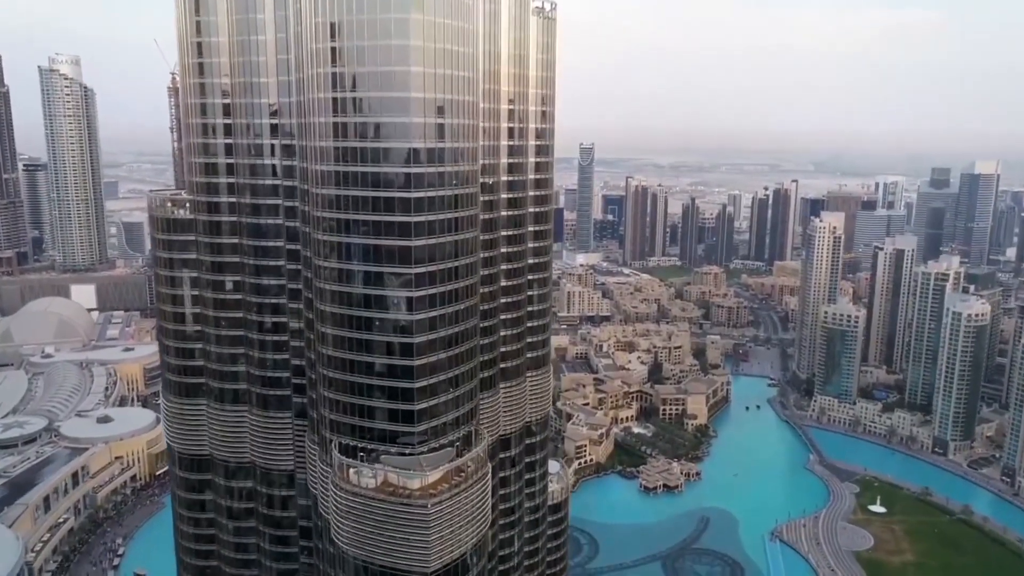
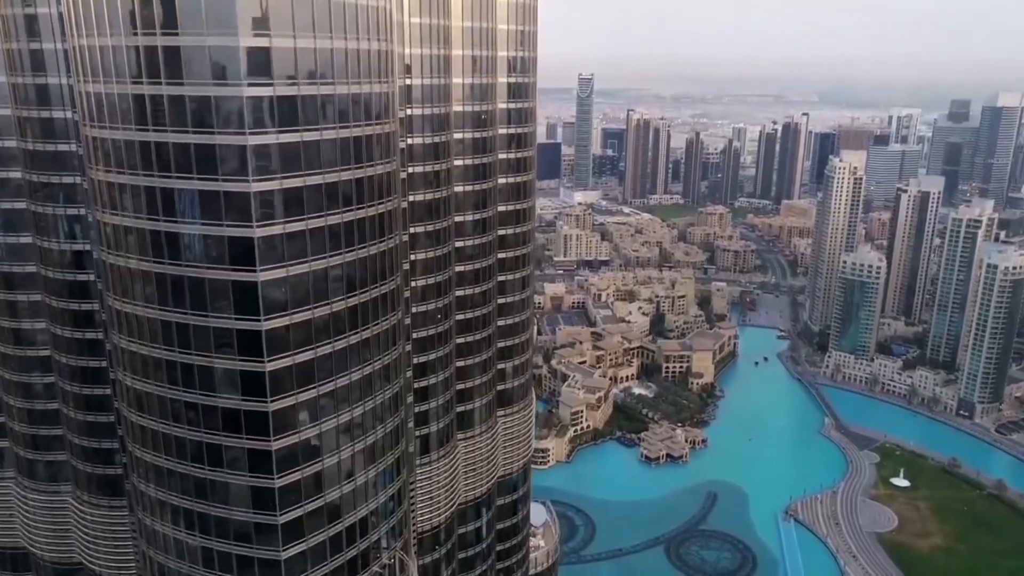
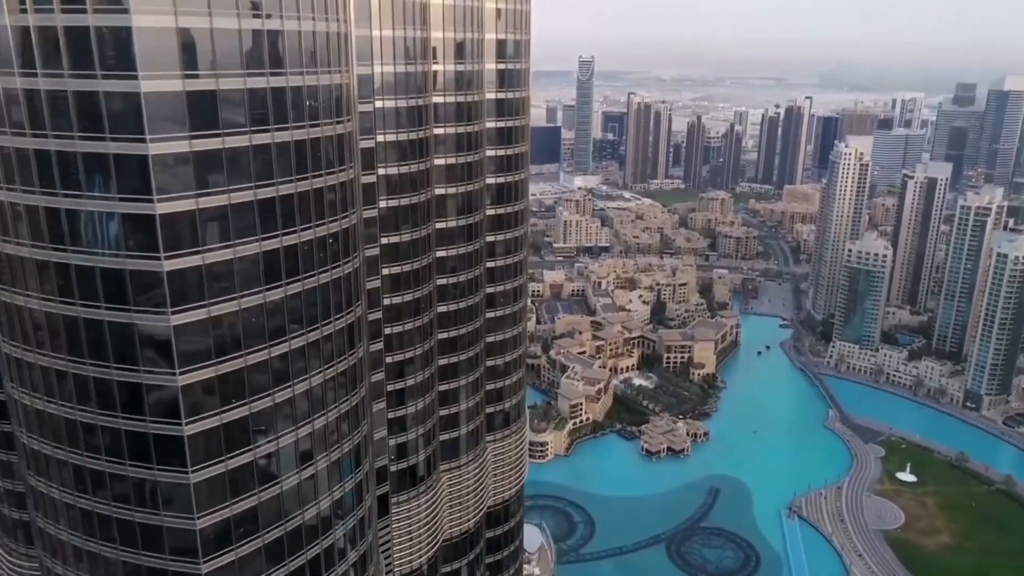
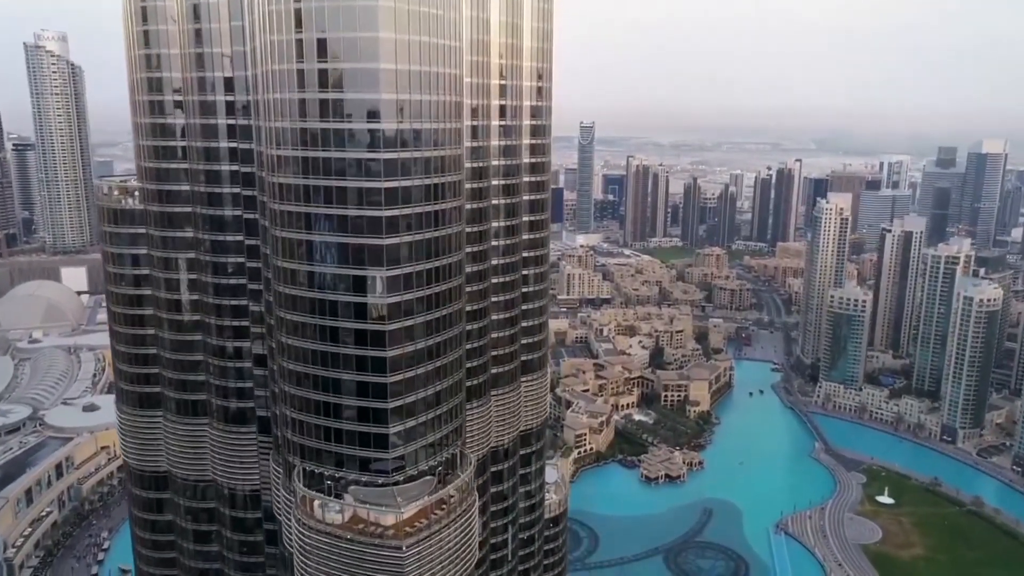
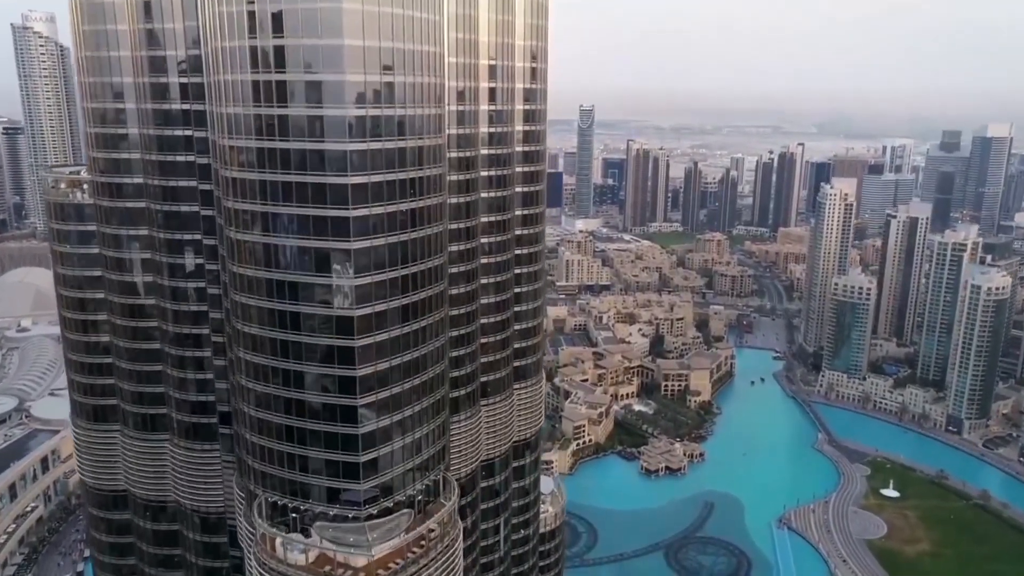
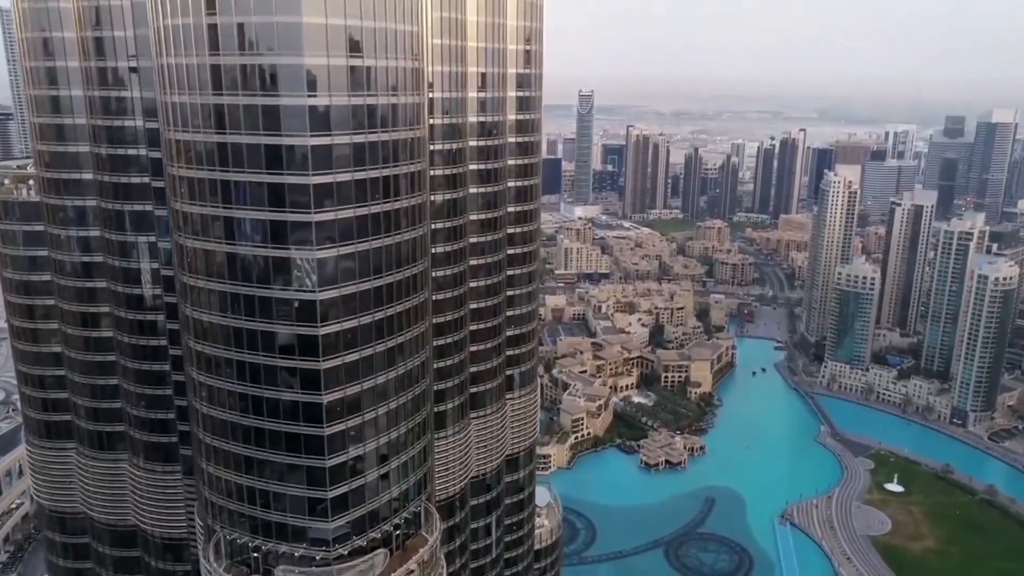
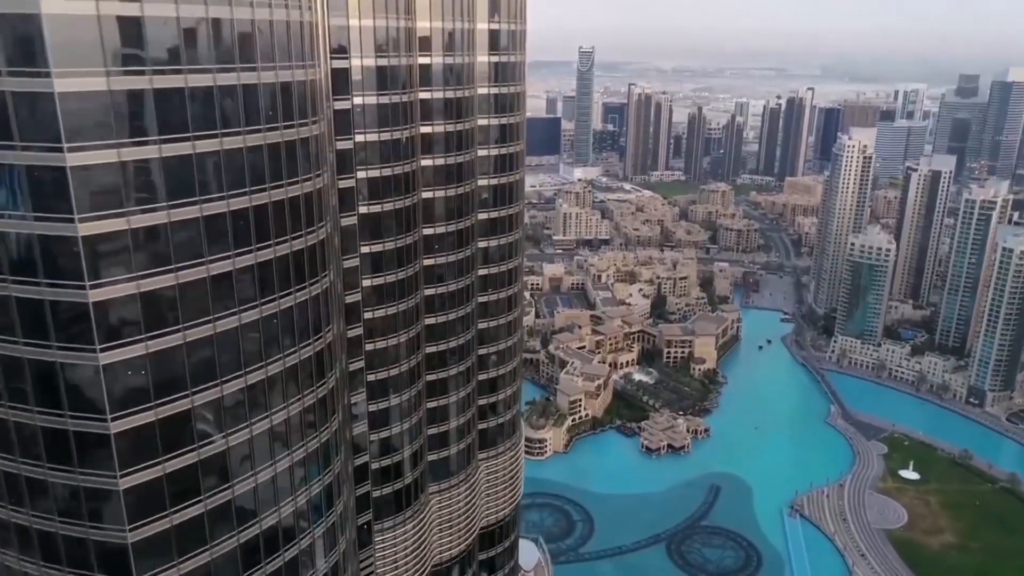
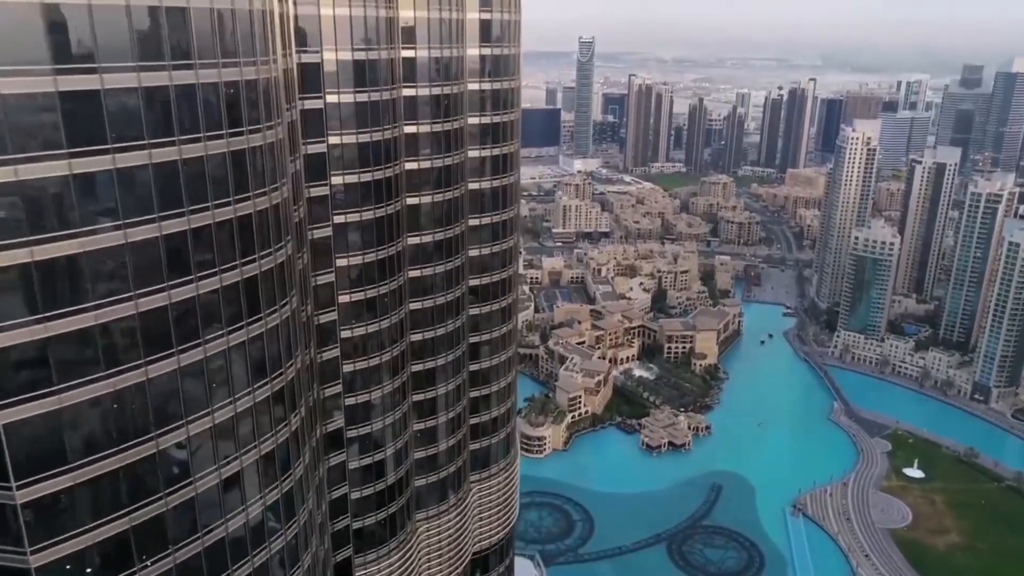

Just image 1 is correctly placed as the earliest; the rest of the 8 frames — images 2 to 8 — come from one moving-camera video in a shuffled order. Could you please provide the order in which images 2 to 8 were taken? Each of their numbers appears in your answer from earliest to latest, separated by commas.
4, 5, 6, 2, 3, 7, 8
